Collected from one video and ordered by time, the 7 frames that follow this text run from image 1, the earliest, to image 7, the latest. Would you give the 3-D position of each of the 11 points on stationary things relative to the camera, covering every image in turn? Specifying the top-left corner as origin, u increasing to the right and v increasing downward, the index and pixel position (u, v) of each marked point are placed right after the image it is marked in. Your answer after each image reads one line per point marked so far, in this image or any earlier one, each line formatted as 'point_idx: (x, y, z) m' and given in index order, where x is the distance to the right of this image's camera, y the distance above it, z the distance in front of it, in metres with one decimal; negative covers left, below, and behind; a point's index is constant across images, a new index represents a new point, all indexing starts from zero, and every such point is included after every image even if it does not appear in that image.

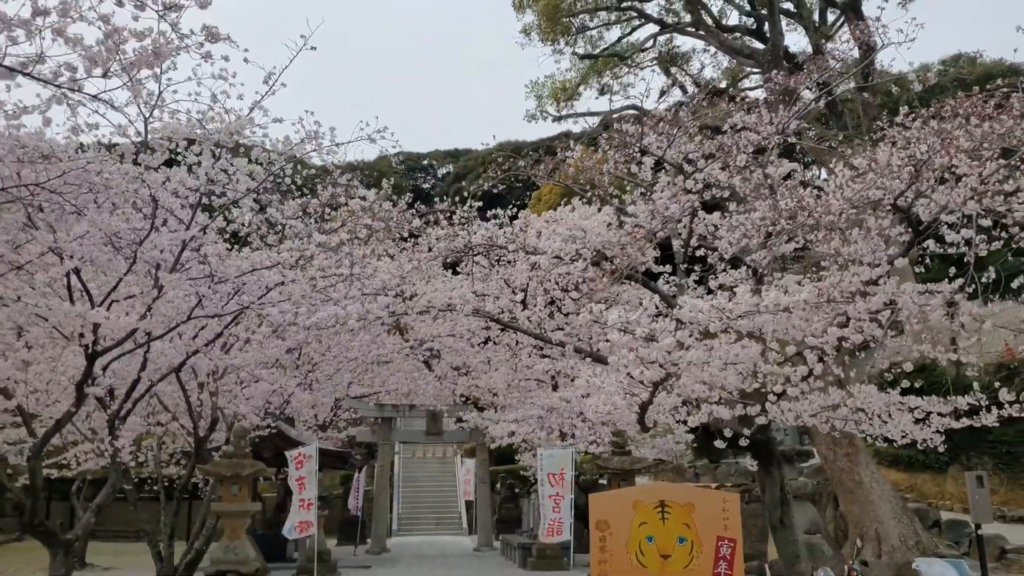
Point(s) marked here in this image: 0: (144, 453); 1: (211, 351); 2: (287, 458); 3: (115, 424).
0: (-5.9, -2.7, +12.2) m
1: (-3.5, -0.7, +8.9) m
2: (-3.2, -2.4, +10.7) m
3: (-4.4, -1.5, +8.4) m
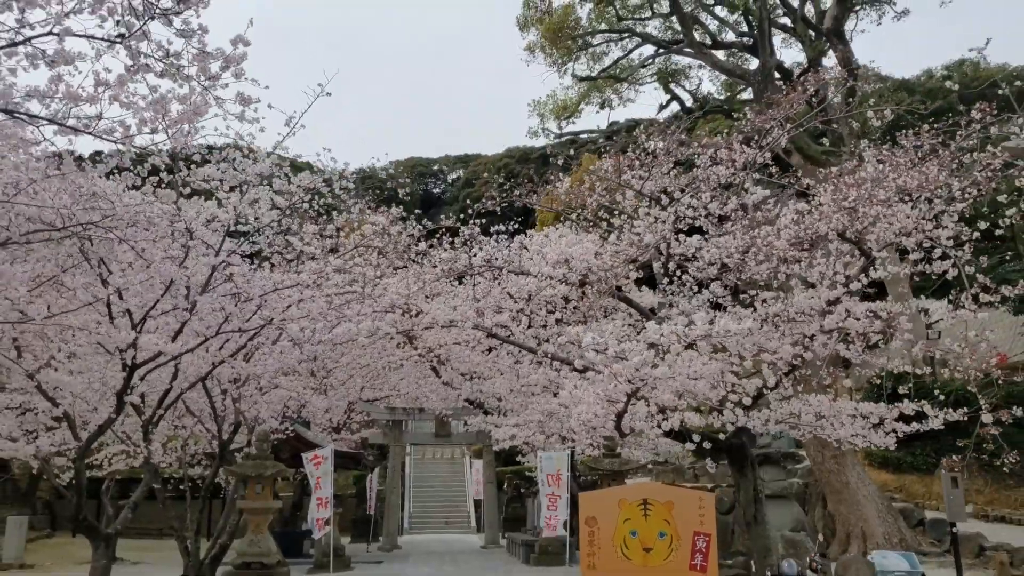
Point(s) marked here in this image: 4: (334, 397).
0: (-5.8, -2.9, +13.1) m
1: (-3.6, -1.0, +9.8) m
2: (-3.2, -2.6, +11.6) m
3: (-4.4, -1.7, +9.3) m
4: (-3.2, -2.0, +13.7) m
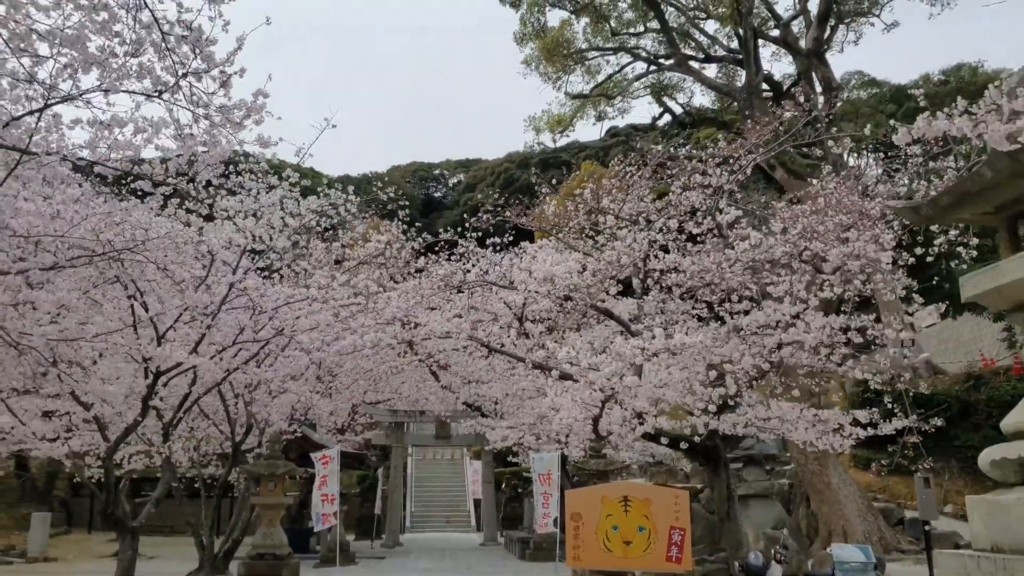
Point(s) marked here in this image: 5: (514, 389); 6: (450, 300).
0: (-5.9, -3.1, +13.9) m
1: (-3.7, -1.1, +10.6) m
2: (-3.3, -2.8, +12.4) m
3: (-4.5, -1.9, +10.1) m
4: (-3.3, -2.2, +14.5) m
5: (0.0, -1.8, +13.2) m
6: (-1.0, -0.2, +12.3) m
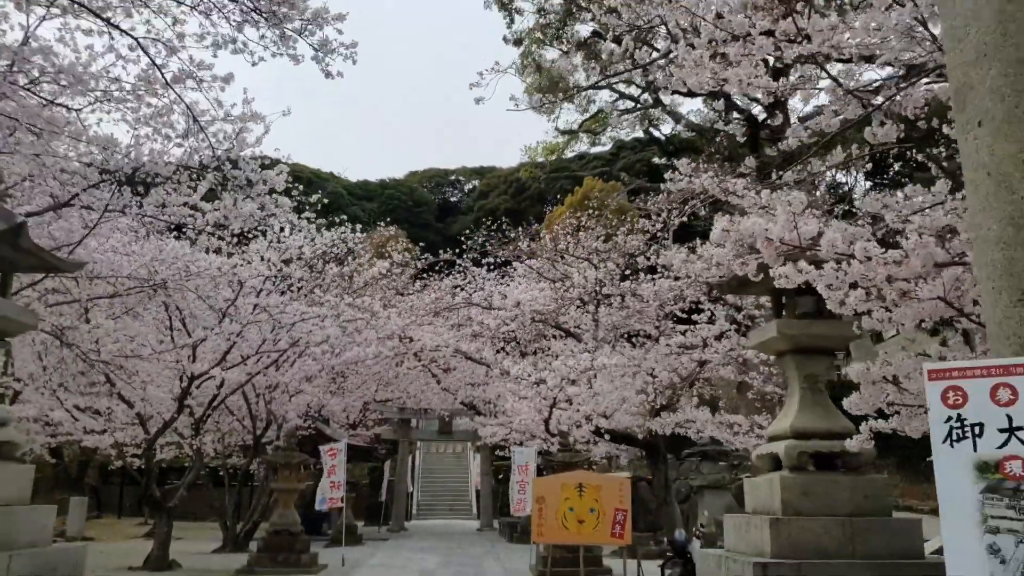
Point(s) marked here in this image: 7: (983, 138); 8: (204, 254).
0: (-6.2, -3.3, +16.0) m
1: (-4.0, -1.4, +12.6) m
2: (-3.6, -3.1, +14.4) m
3: (-4.9, -2.2, +12.1) m
4: (-3.6, -2.4, +16.5) m
5: (-0.3, -2.1, +15.1) m
6: (-1.3, -0.5, +14.2) m
7: (+1.2, +0.4, +2.0) m
8: (-4.3, +0.5, +10.8) m
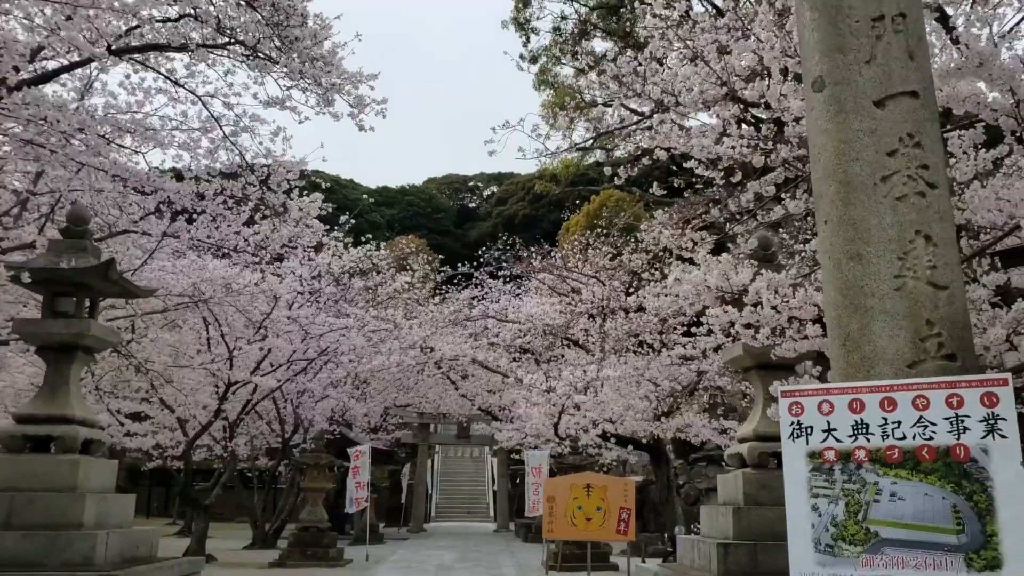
0: (-5.9, -3.6, +17.1) m
1: (-3.8, -1.7, +13.7) m
2: (-3.3, -3.4, +15.4) m
3: (-4.7, -2.5, +13.2) m
4: (-3.2, -2.7, +17.5) m
5: (0.0, -2.3, +16.0) m
6: (-1.1, -0.8, +15.2) m
7: (+1.2, +0.2, +2.9) m
8: (-4.1, +0.3, +11.9) m
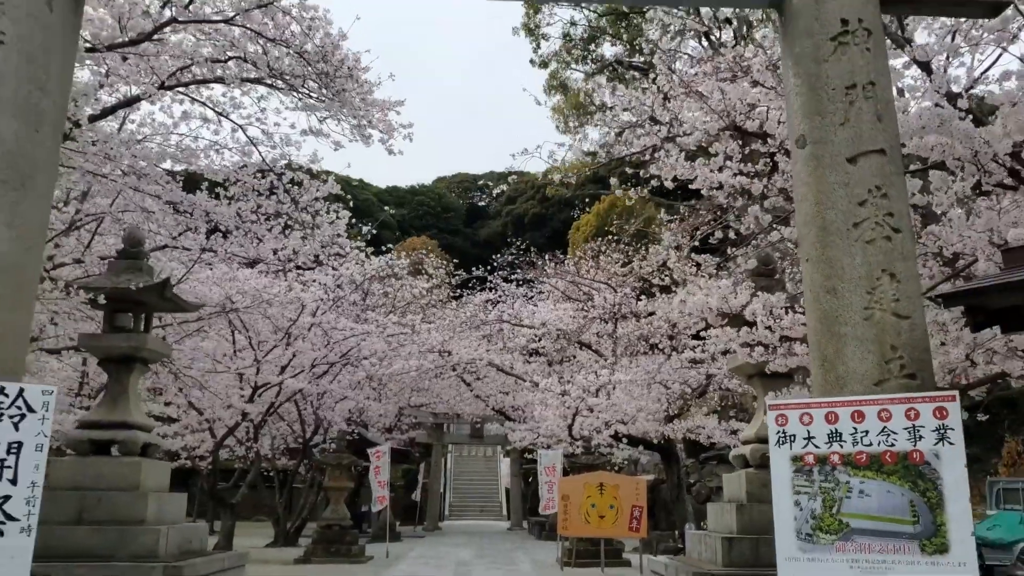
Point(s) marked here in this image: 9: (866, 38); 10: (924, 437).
0: (-5.6, -3.8, +17.7) m
1: (-3.5, -1.8, +14.2) m
2: (-3.0, -3.5, +16.0) m
3: (-4.4, -2.6, +13.8) m
4: (-2.9, -2.8, +18.1) m
5: (+0.3, -2.4, +16.5) m
6: (-0.8, -0.9, +15.7) m
7: (+1.3, +0.1, +3.4) m
8: (-3.8, +0.1, +12.5) m
9: (+1.6, +1.1, +3.4) m
10: (+1.6, -0.6, +2.9) m
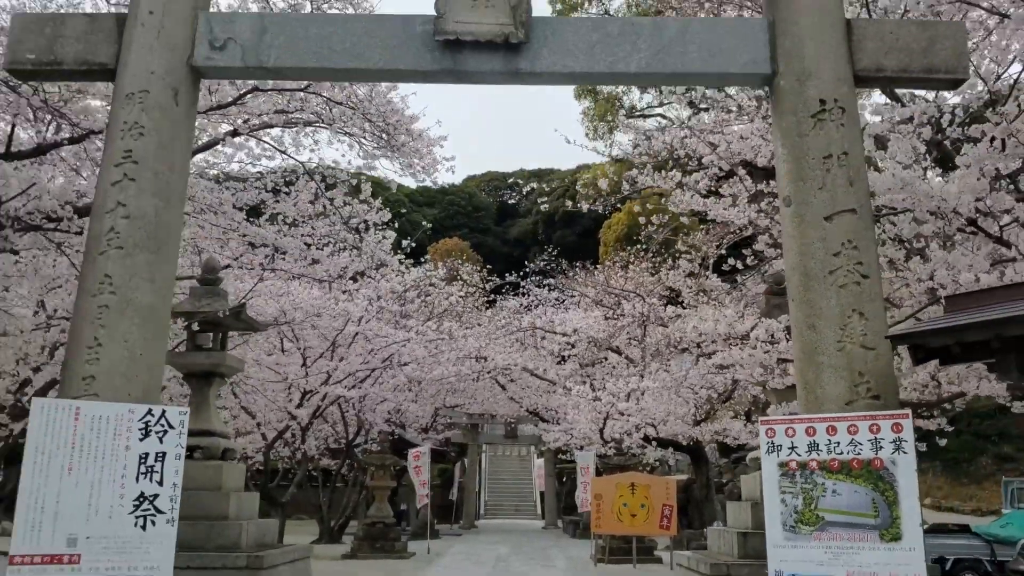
0: (-4.7, -4.0, +18.7) m
1: (-2.8, -2.1, +15.1) m
2: (-2.3, -3.7, +16.9) m
3: (-3.7, -2.8, +14.7) m
4: (-2.1, -3.1, +19.0) m
5: (+1.1, -2.6, +17.3) m
6: (0.0, -1.1, +16.5) m
7: (+1.5, -0.1, +4.1) m
8: (-3.3, -0.1, +13.4) m
9: (+1.8, +0.9, +4.1) m
10: (+1.8, -0.8, +3.6) m
